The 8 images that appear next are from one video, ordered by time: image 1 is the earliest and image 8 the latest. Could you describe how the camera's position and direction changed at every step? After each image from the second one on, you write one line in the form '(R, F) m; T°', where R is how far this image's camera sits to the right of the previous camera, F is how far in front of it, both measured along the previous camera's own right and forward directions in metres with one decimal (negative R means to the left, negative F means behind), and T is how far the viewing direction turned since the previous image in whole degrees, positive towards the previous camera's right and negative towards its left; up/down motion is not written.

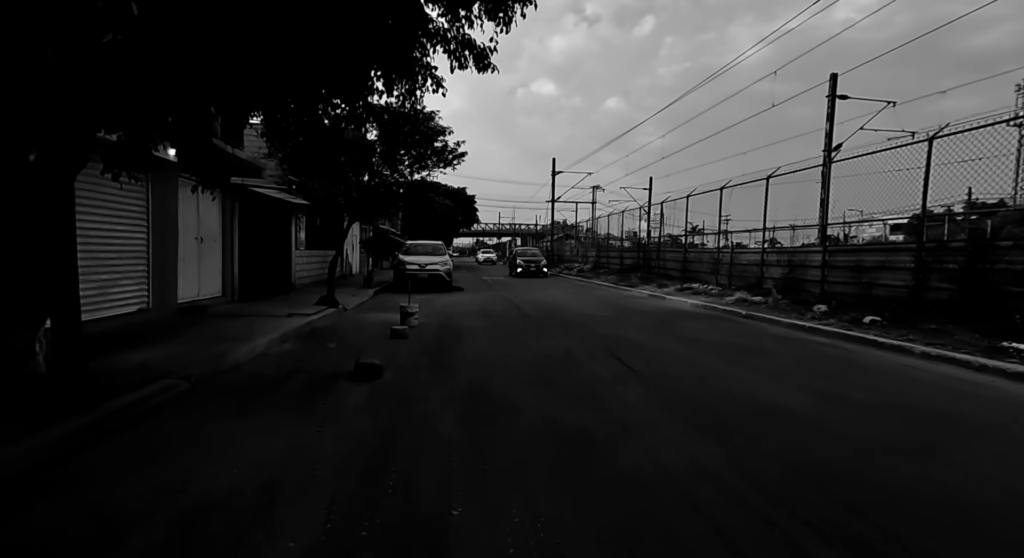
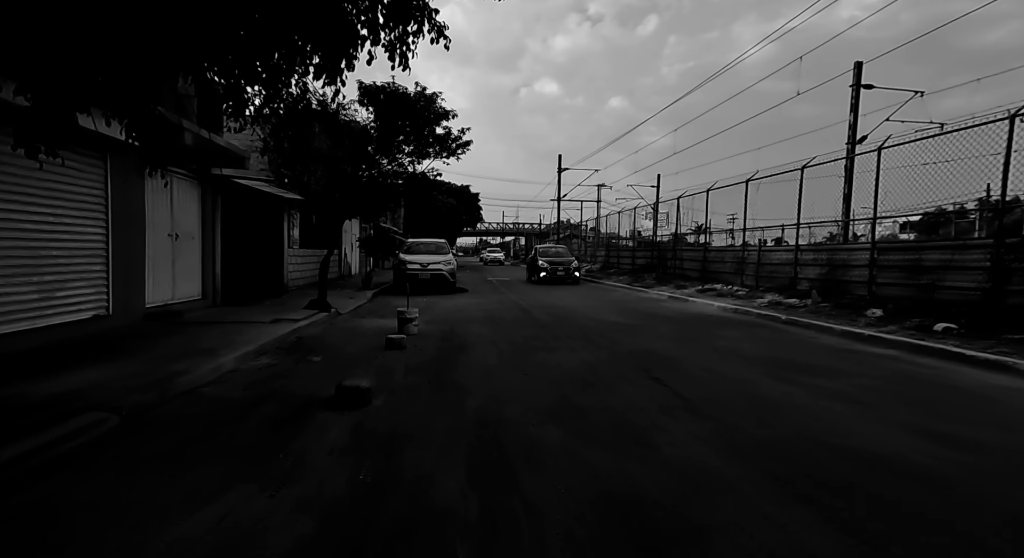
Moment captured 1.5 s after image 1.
(-0.2, +1.1) m; 0°
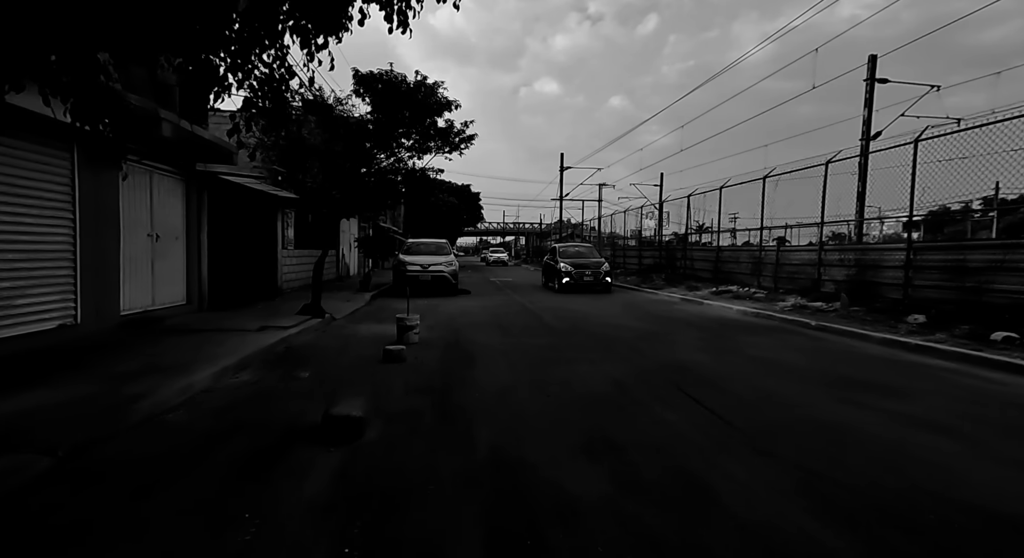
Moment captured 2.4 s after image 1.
(-0.1, +0.7) m; 0°
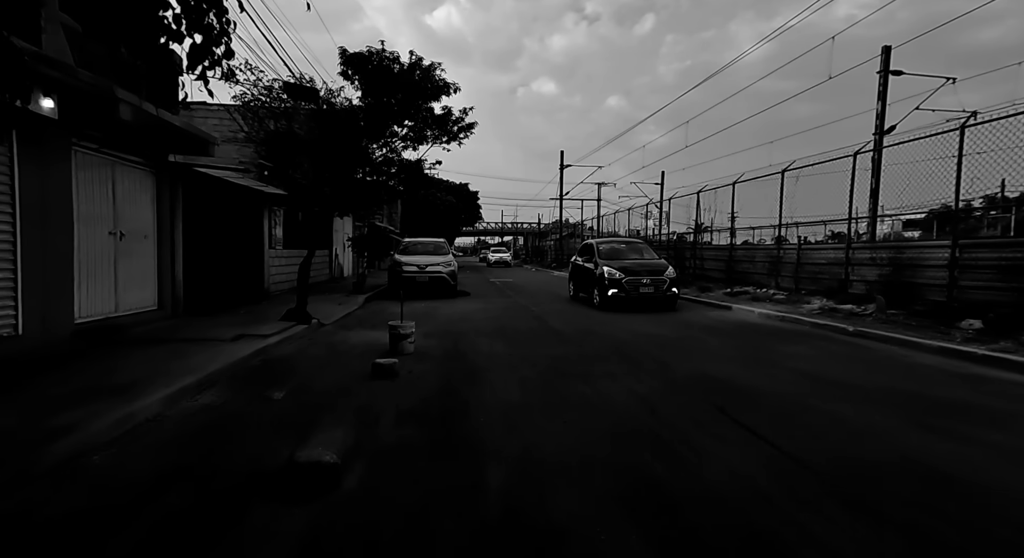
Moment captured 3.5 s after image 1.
(-0.1, +0.9) m; 0°
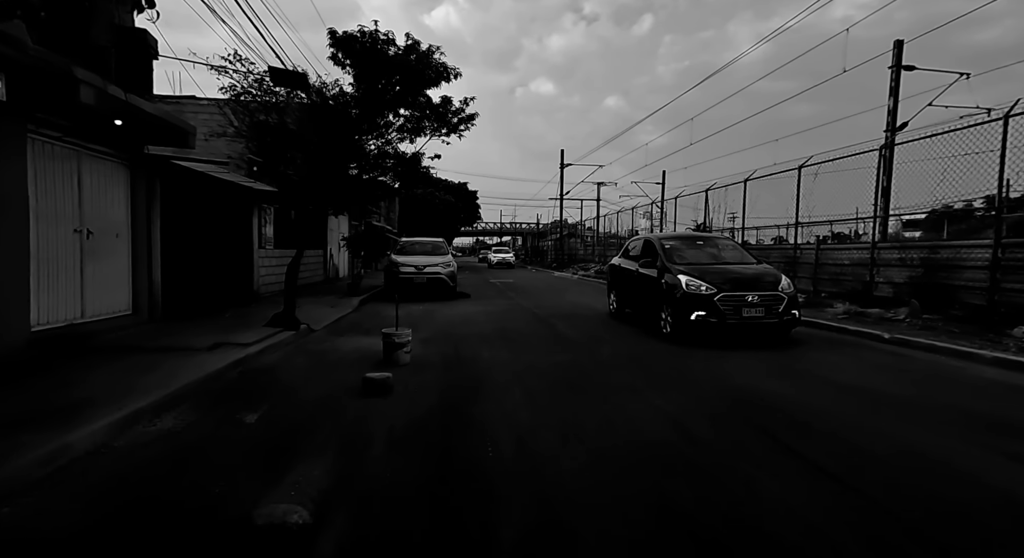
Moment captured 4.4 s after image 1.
(-0.1, +0.7) m; 0°
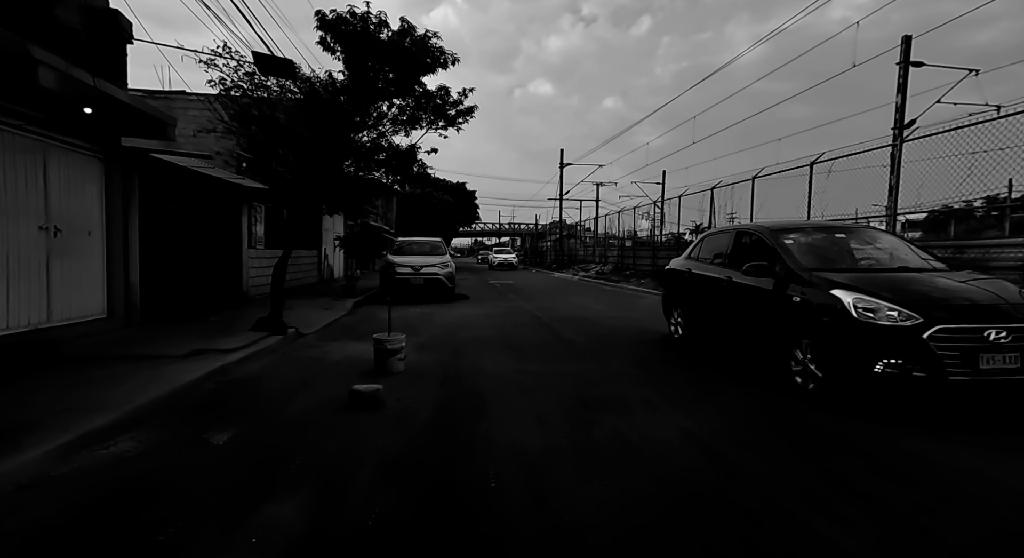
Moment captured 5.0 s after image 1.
(-0.1, +0.5) m; 0°
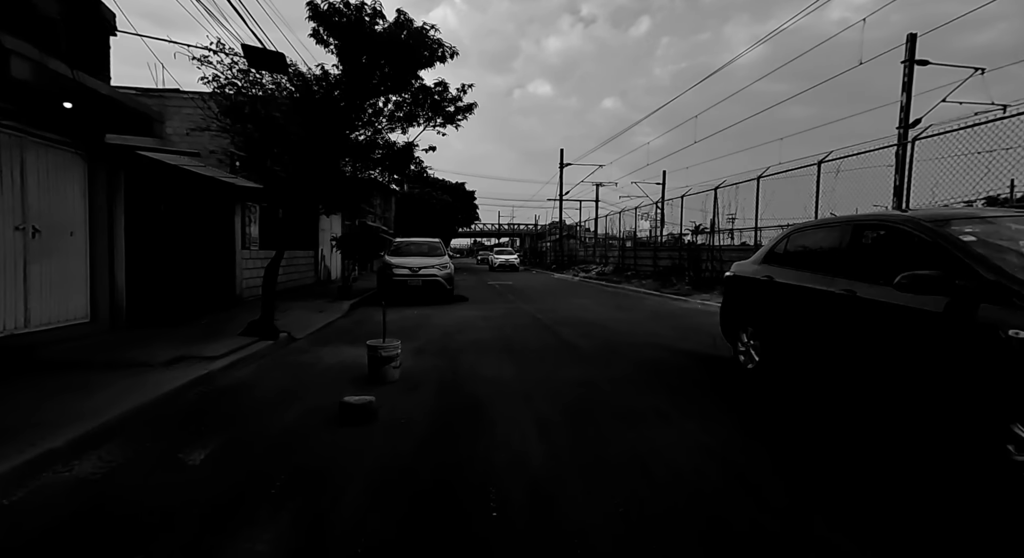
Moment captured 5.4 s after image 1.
(0.0, +0.3) m; 0°
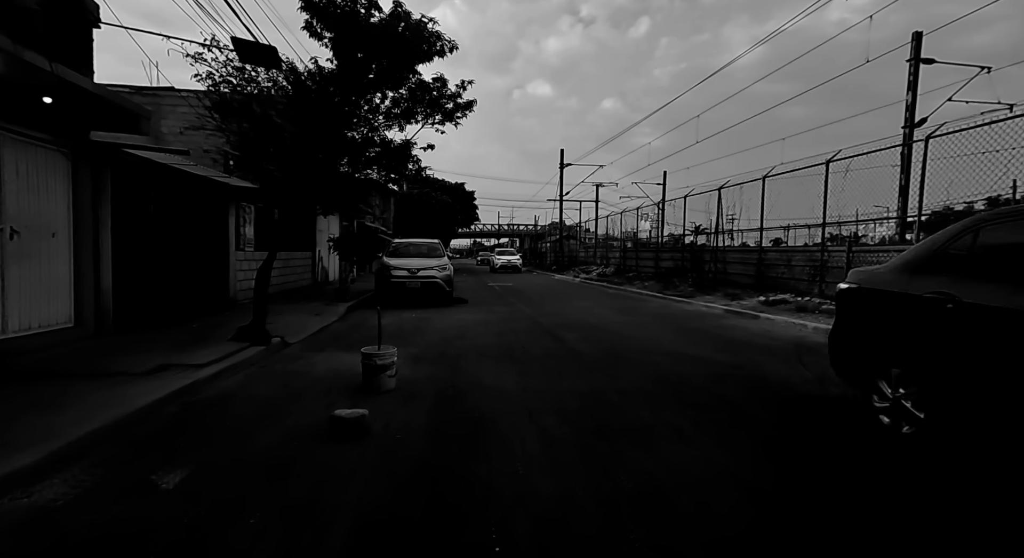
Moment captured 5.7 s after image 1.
(0.0, +0.3) m; 0°
